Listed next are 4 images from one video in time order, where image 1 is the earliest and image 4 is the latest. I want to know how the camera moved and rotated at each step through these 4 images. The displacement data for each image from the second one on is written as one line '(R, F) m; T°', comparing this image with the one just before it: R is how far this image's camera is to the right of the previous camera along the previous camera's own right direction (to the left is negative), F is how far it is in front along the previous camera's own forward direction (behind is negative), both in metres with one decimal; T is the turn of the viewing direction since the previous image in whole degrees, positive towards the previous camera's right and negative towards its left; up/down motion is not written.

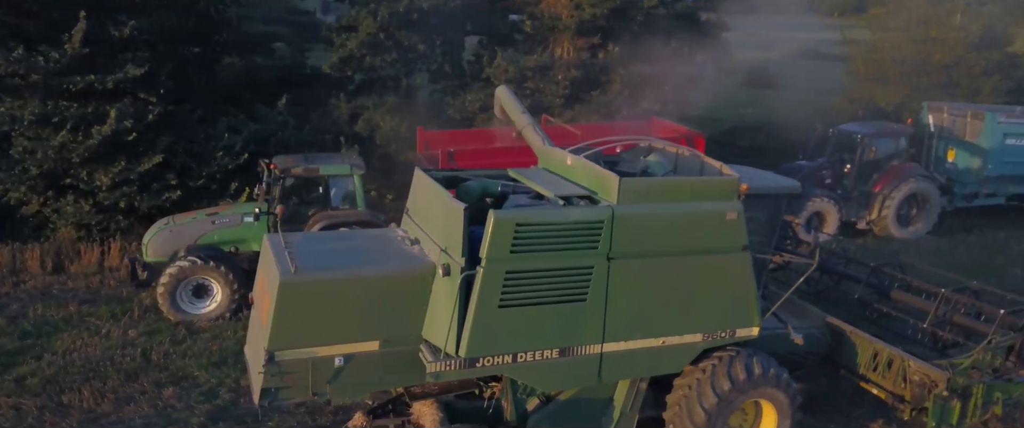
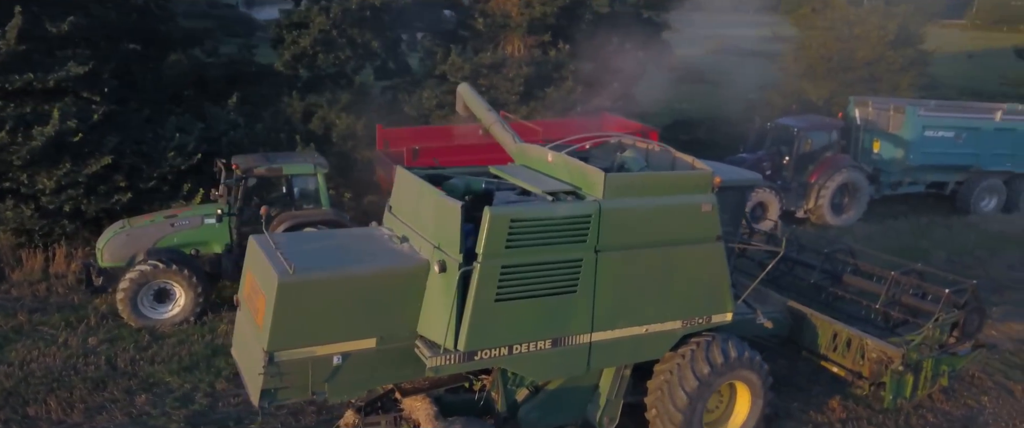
(-0.4, -0.1) m; +6°
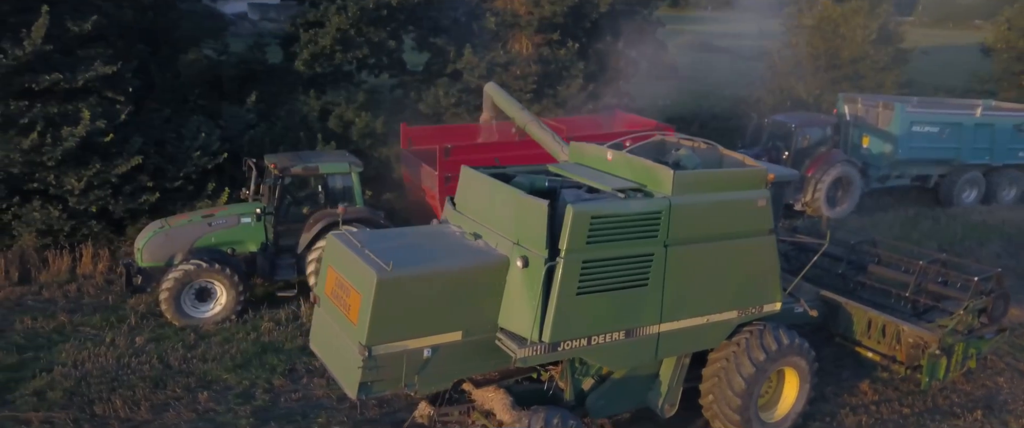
(-0.8, -0.2) m; +3°
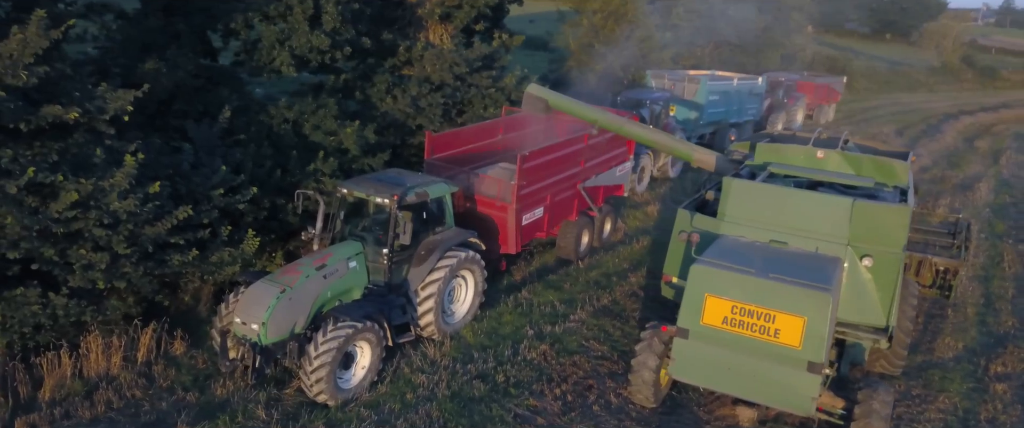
(-4.9, +1.5) m; +31°
